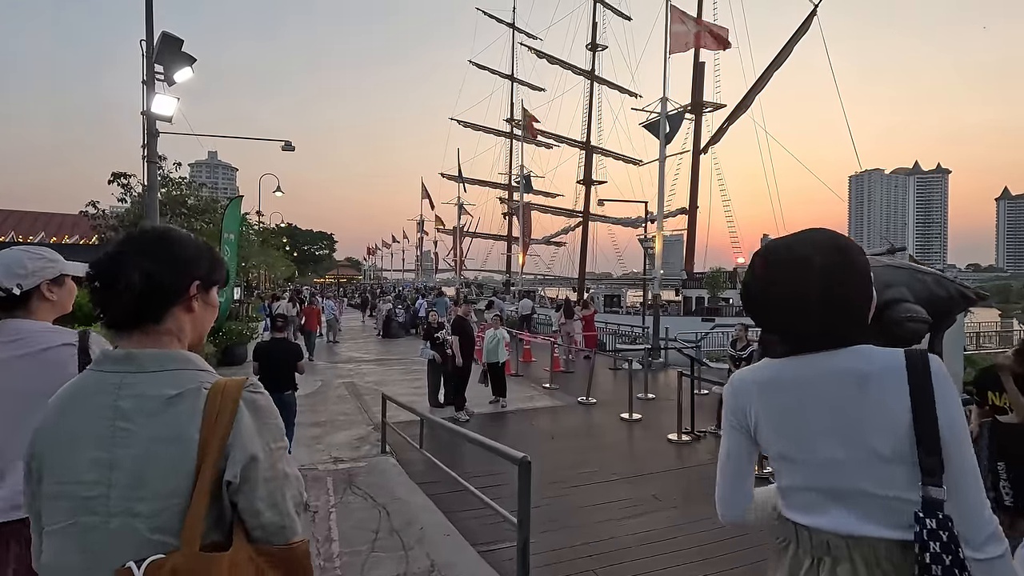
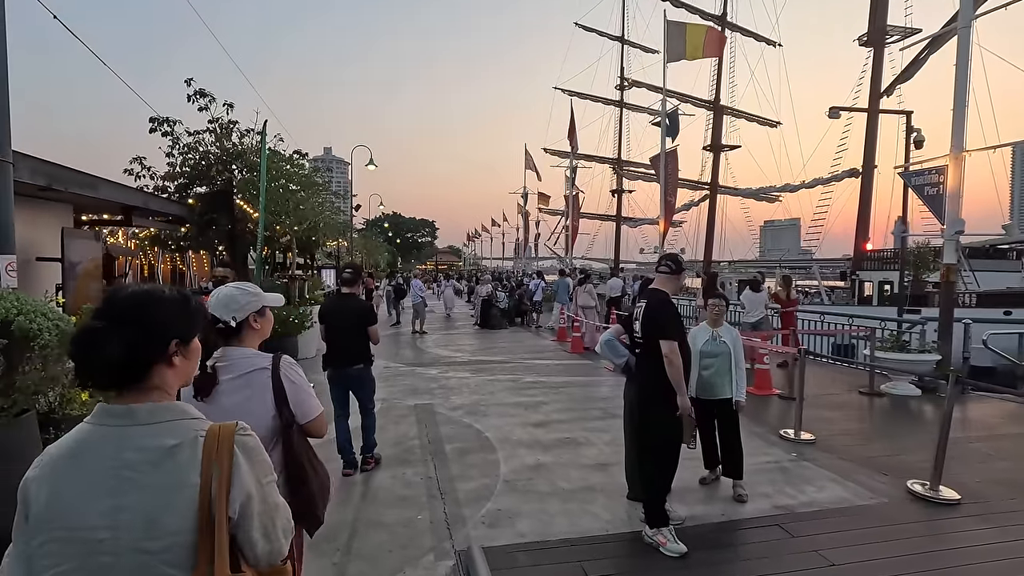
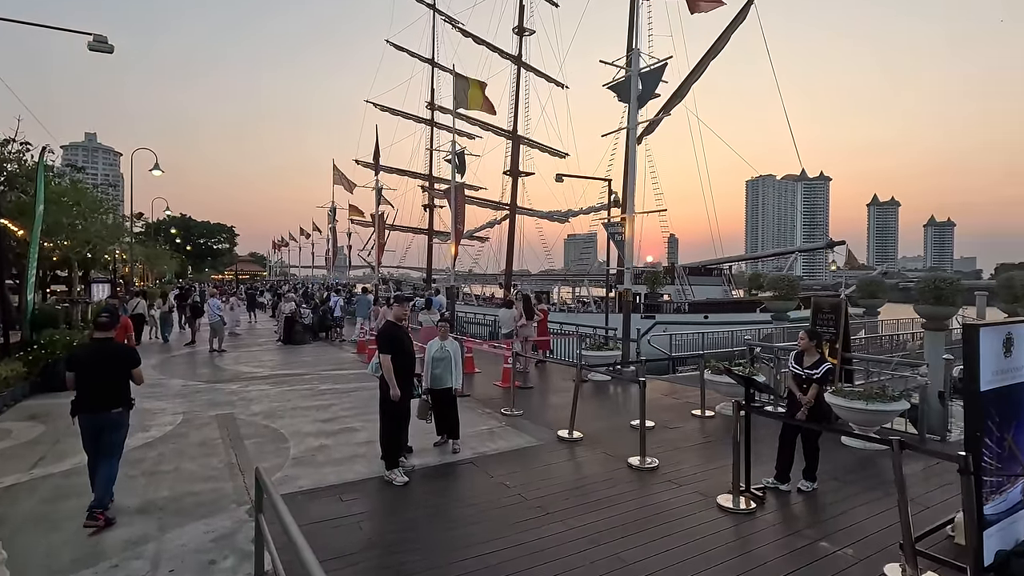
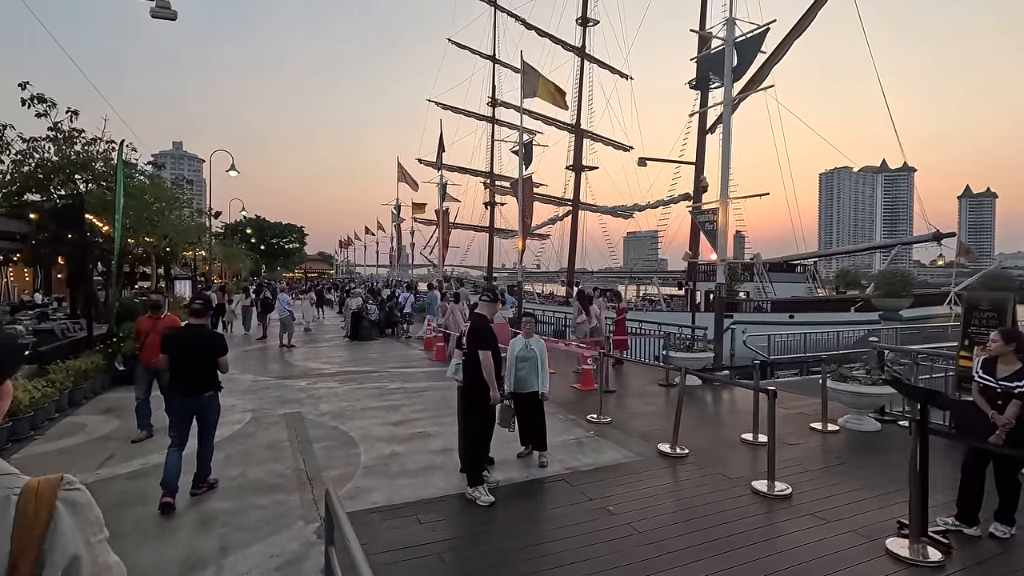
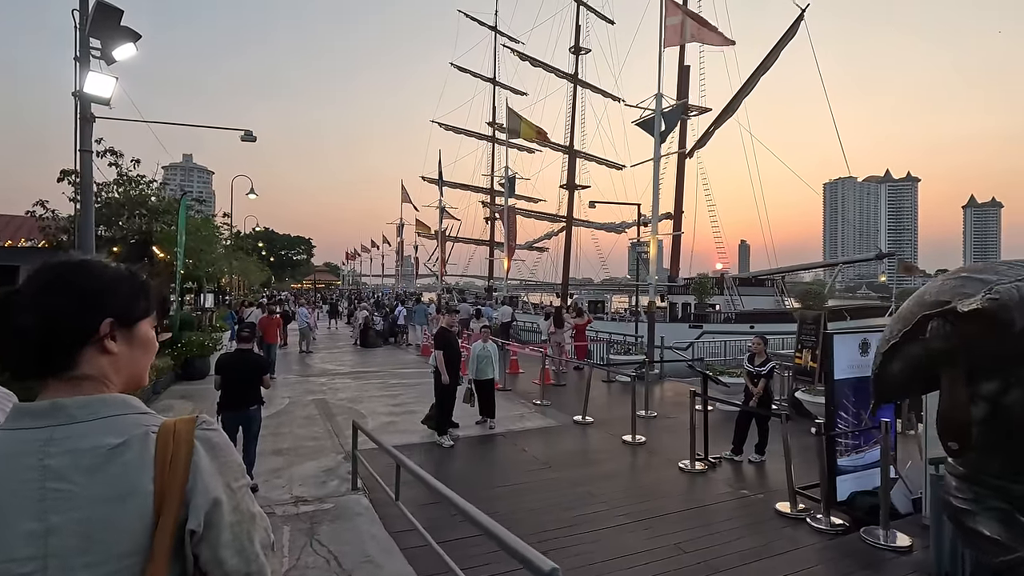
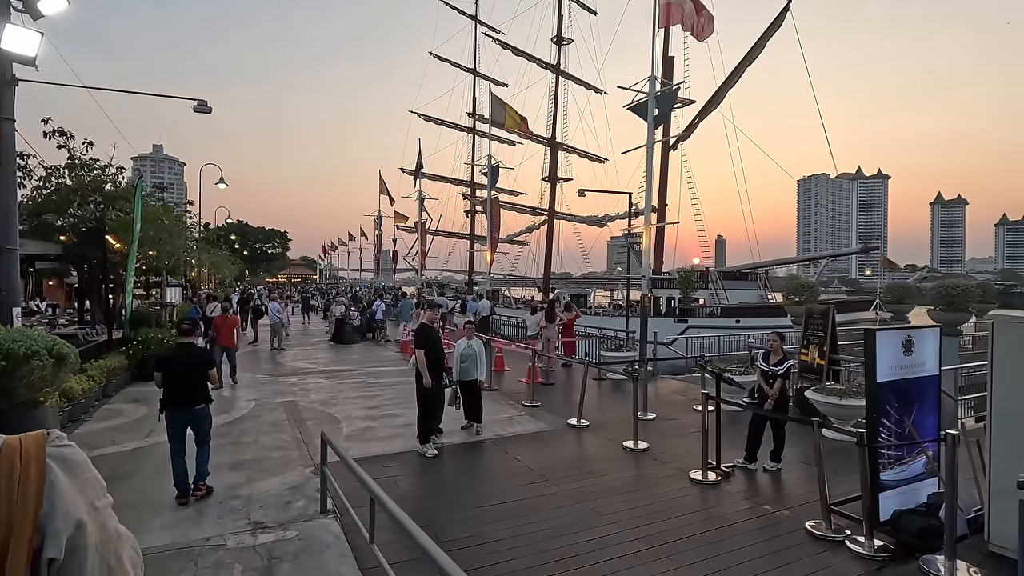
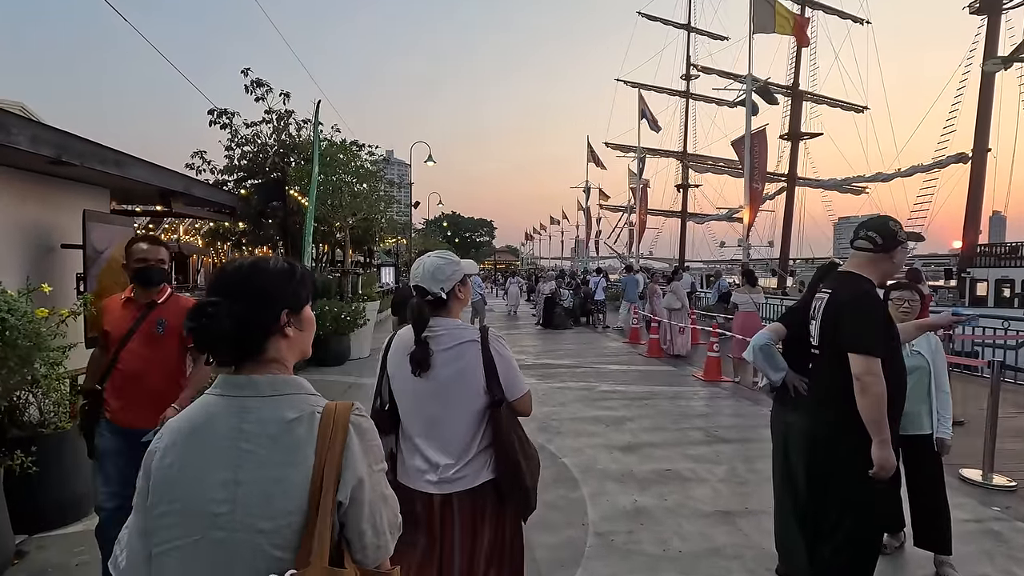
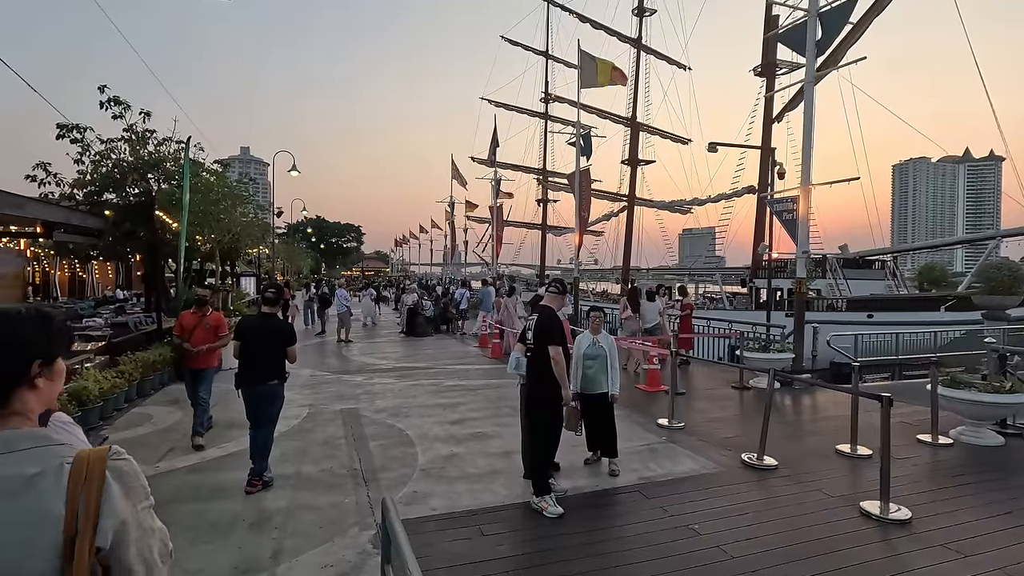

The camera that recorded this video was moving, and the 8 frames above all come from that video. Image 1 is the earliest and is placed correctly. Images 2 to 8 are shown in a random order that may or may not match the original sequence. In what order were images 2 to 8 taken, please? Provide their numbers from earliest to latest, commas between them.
5, 6, 3, 4, 8, 2, 7
